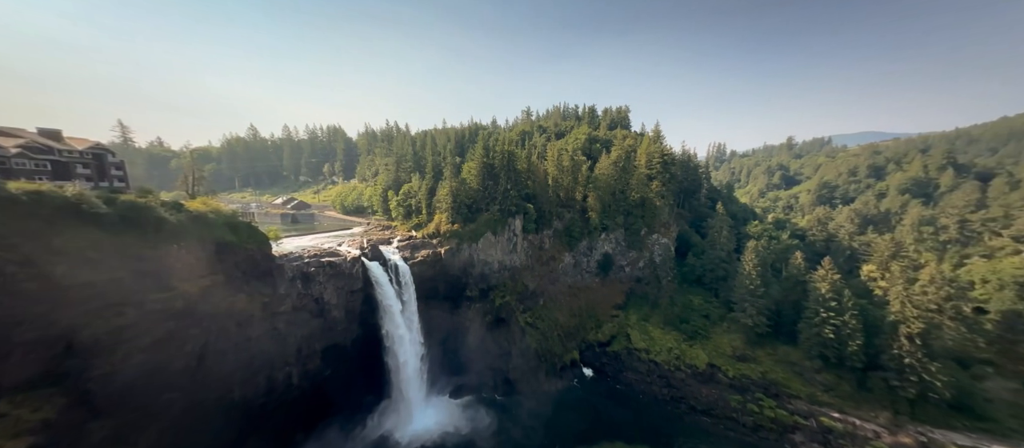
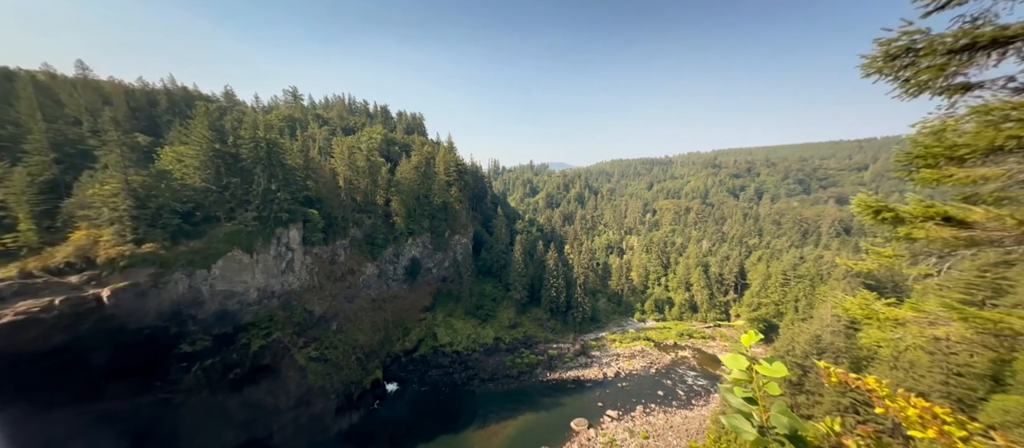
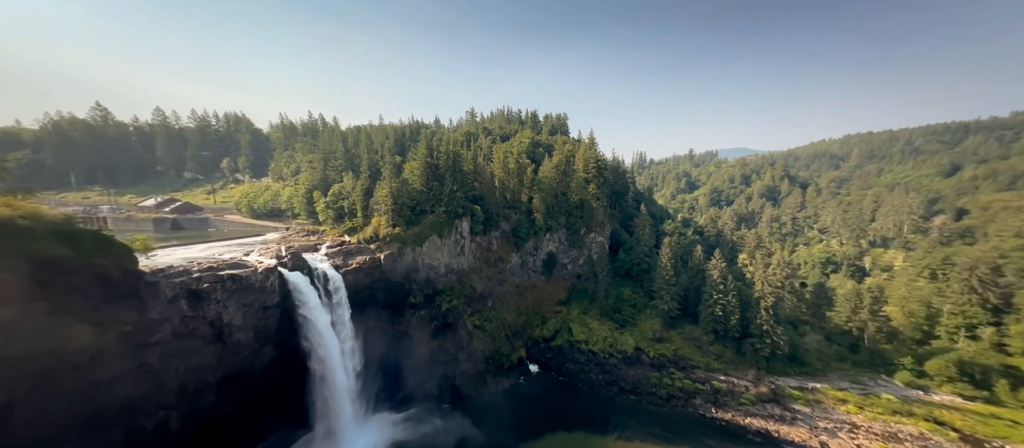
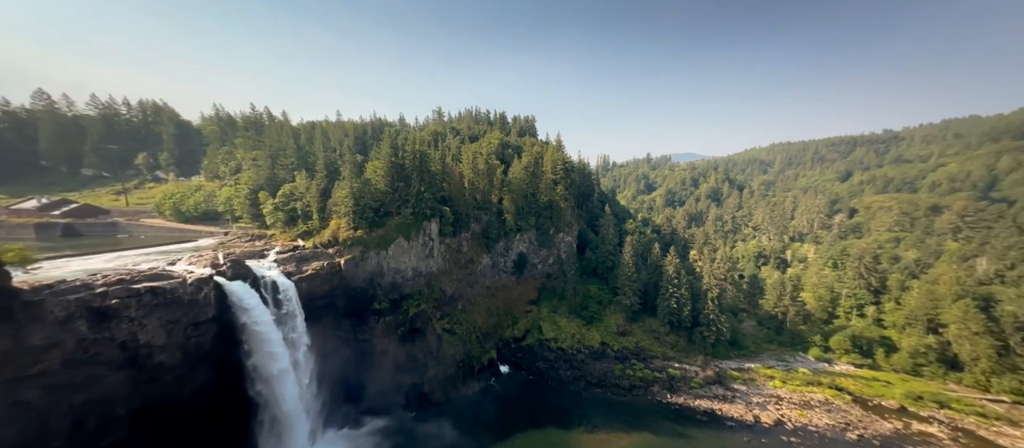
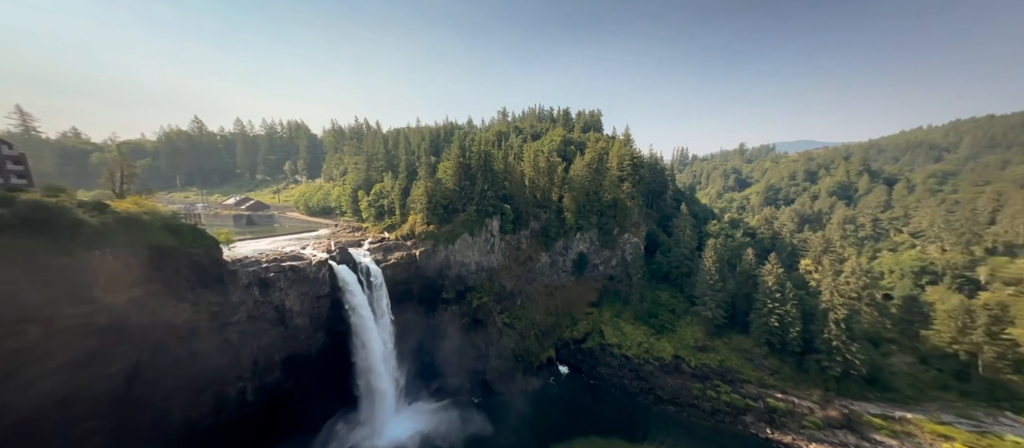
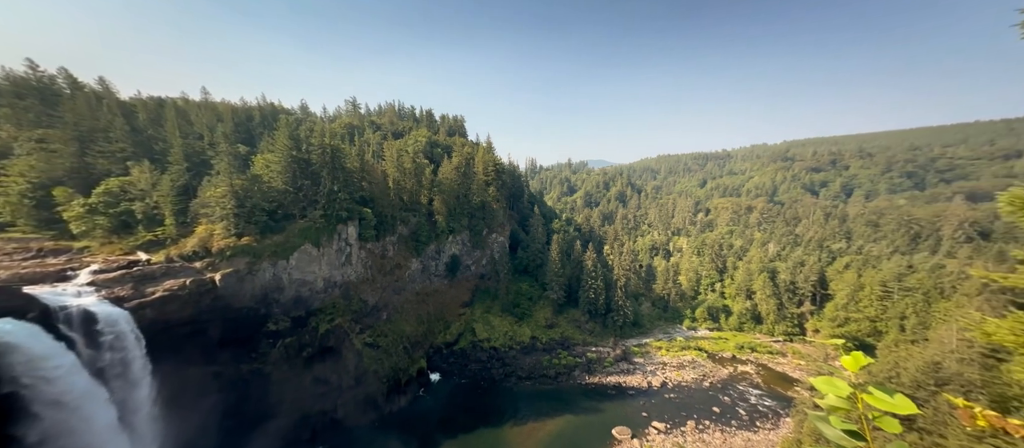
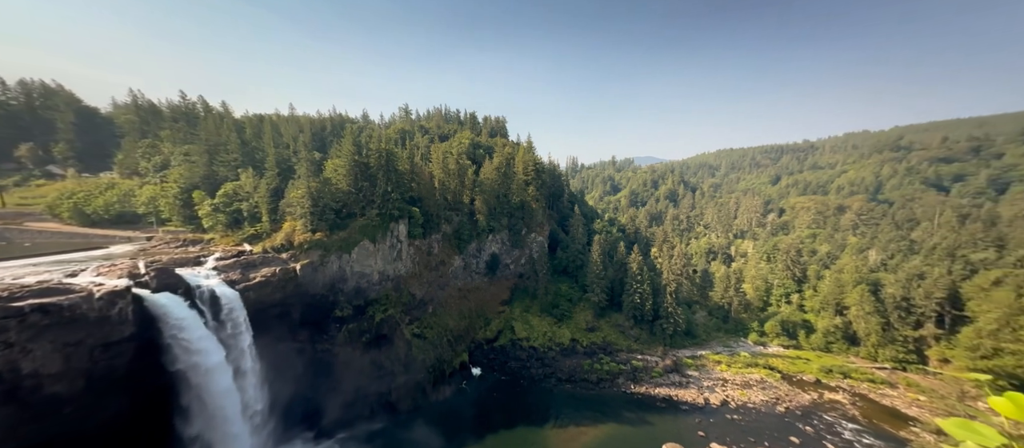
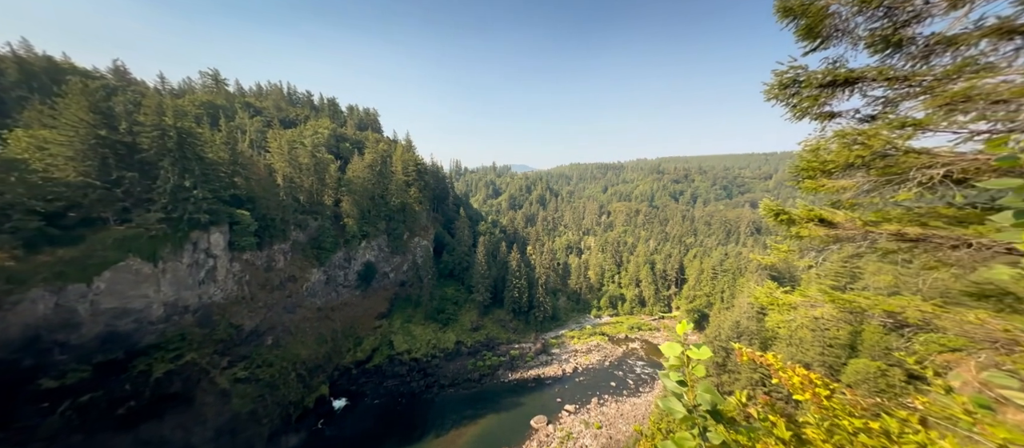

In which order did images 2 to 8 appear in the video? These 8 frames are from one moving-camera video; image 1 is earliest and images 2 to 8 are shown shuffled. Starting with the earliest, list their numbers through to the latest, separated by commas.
5, 3, 4, 7, 6, 2, 8
